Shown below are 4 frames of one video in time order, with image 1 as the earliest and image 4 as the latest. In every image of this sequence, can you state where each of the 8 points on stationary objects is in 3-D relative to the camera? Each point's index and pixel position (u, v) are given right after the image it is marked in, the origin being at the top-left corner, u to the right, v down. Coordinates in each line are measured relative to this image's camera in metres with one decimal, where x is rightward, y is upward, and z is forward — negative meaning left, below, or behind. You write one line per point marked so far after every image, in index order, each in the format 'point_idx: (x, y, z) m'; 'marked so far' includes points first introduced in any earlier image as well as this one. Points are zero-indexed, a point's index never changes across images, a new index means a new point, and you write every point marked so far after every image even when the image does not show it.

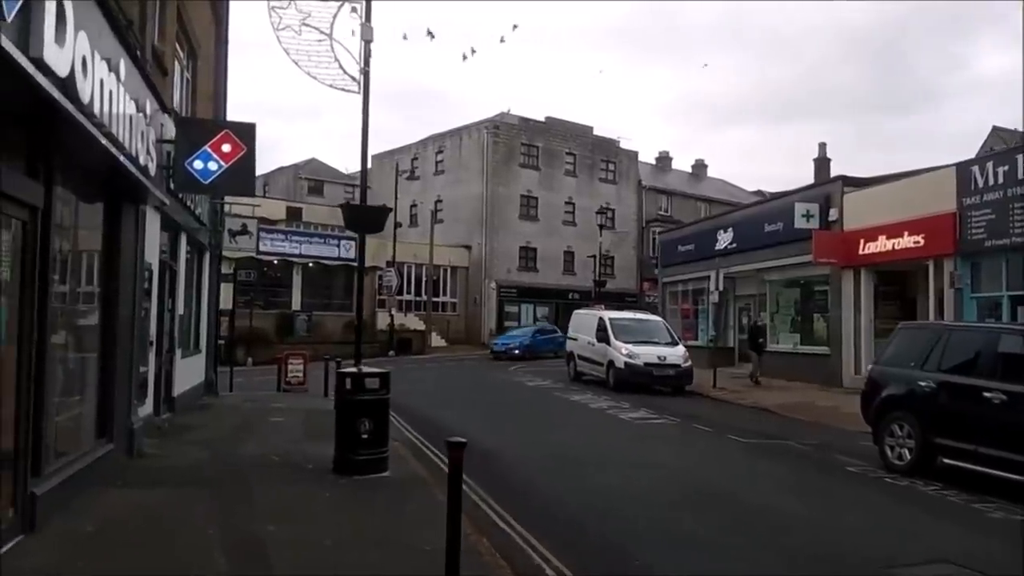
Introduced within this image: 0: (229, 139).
0: (-3.4, +1.8, +10.8) m
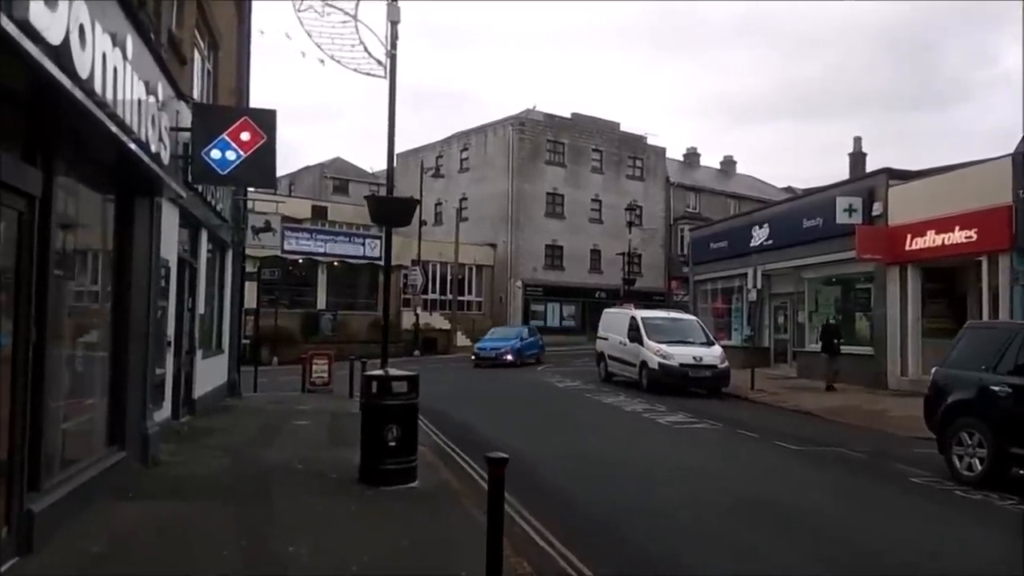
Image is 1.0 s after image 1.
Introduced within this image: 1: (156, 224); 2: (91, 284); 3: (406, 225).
0: (-3.0, +1.9, +10.3) m
1: (-3.6, +0.7, +9.2) m
2: (-3.6, 0.0, +7.6) m
3: (-1.1, +0.7, +9.5) m
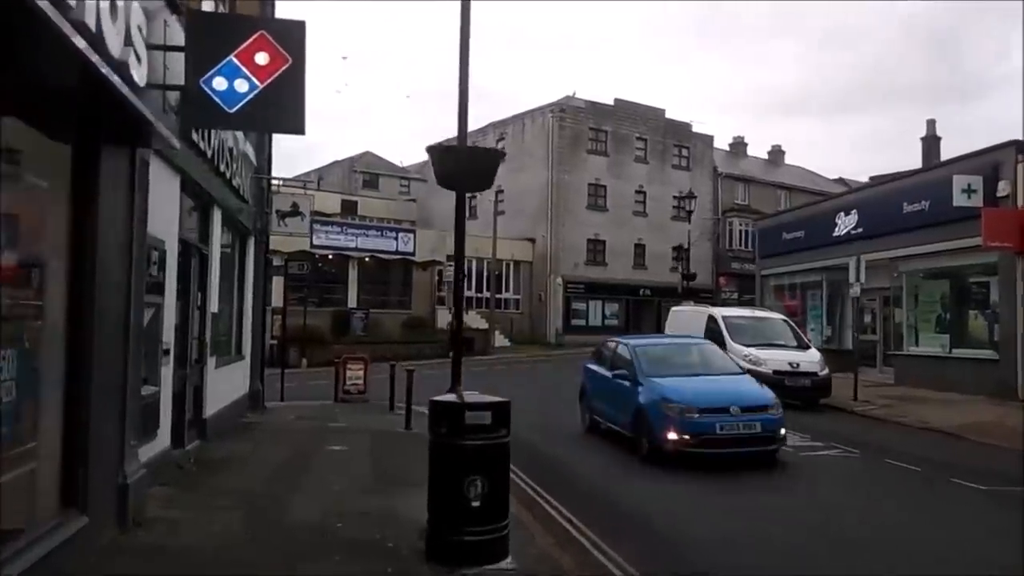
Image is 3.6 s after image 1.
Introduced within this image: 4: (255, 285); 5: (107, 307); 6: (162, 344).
0: (-2.1, +2.0, +7.7) m
1: (-2.7, +0.7, +6.6) m
2: (-2.7, +0.1, +5.1) m
3: (-0.2, +0.7, +6.9) m
4: (-4.4, 0.0, +15.3) m
5: (-2.7, -0.2, +6.0) m
6: (-3.1, -0.5, +7.9) m
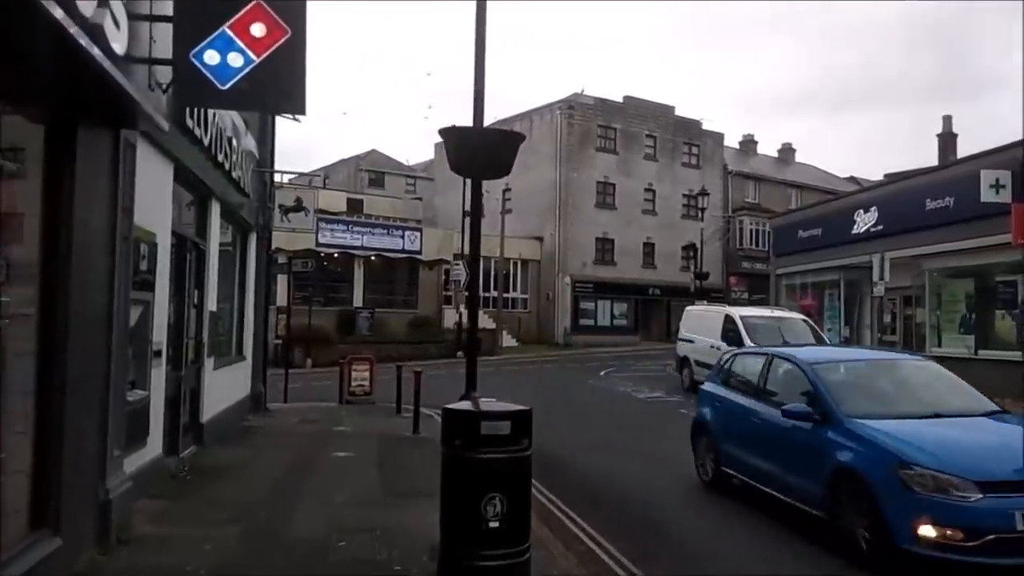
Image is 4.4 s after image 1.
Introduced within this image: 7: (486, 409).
0: (-2.0, +2.0, +7.1) m
1: (-2.6, +0.8, +6.1) m
2: (-2.6, +0.1, +4.5) m
3: (-0.1, +0.8, +6.3) m
4: (-4.2, +0.1, +14.8) m
5: (-2.6, -0.1, +5.5) m
6: (-3.0, -0.5, +7.4) m
7: (-0.2, -0.7, +5.2) m
